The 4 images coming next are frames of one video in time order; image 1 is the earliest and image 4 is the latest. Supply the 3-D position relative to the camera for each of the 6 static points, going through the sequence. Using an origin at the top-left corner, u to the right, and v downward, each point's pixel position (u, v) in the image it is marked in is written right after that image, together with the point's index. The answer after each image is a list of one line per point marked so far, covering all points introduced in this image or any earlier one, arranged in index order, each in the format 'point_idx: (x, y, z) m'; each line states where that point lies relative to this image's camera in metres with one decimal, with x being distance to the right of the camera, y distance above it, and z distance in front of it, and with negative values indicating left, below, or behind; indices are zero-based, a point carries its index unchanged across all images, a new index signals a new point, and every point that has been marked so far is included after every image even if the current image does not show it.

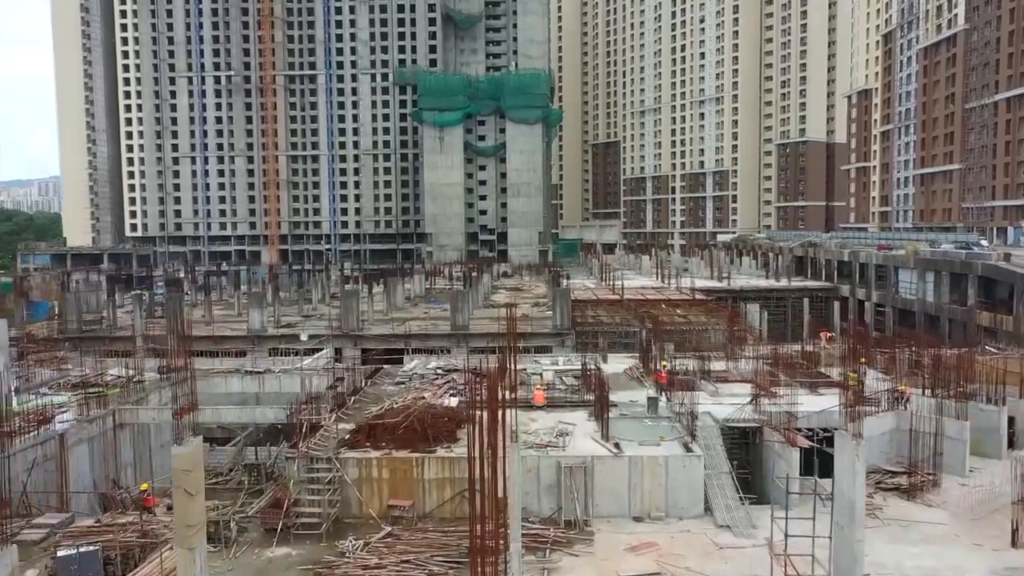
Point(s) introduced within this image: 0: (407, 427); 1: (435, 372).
0: (-1.9, -2.5, +14.3) m
1: (-1.9, -2.1, +19.7) m
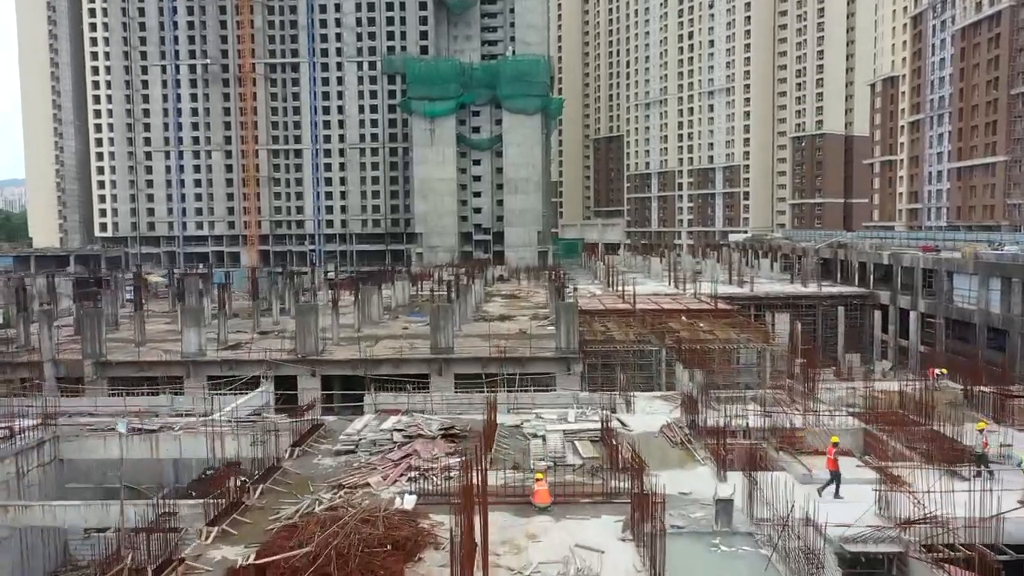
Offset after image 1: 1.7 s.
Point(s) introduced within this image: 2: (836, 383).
0: (-2.1, -3.0, +8.5) m
1: (-2.1, -2.5, +13.9) m
2: (+7.4, -2.2, +18.2) m
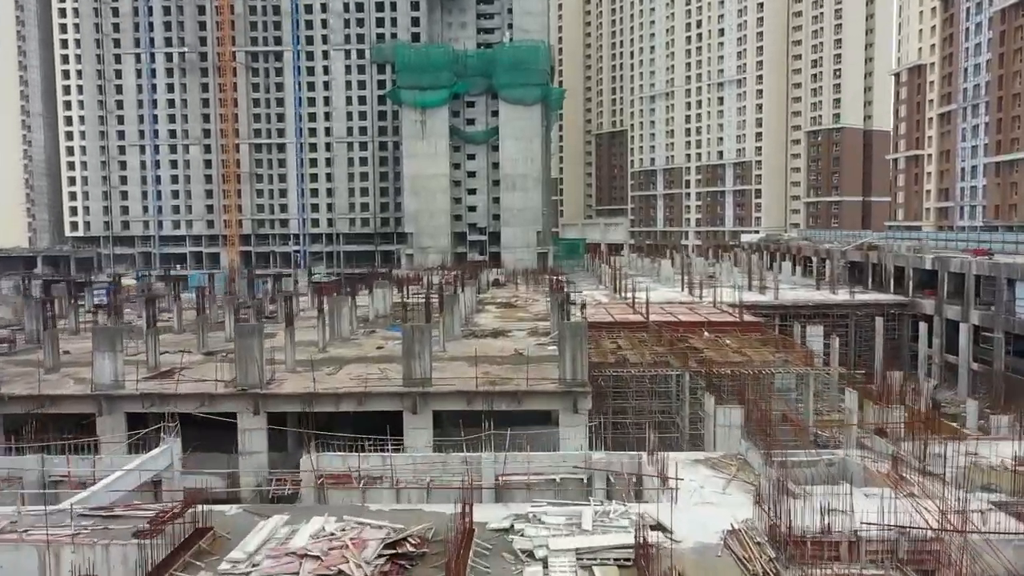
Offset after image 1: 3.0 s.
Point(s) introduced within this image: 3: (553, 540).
0: (-2.2, -3.4, +3.5) m
1: (-2.3, -2.9, +8.8) m
2: (+7.3, -2.6, +13.2) m
3: (+0.5, -2.9, +9.3) m
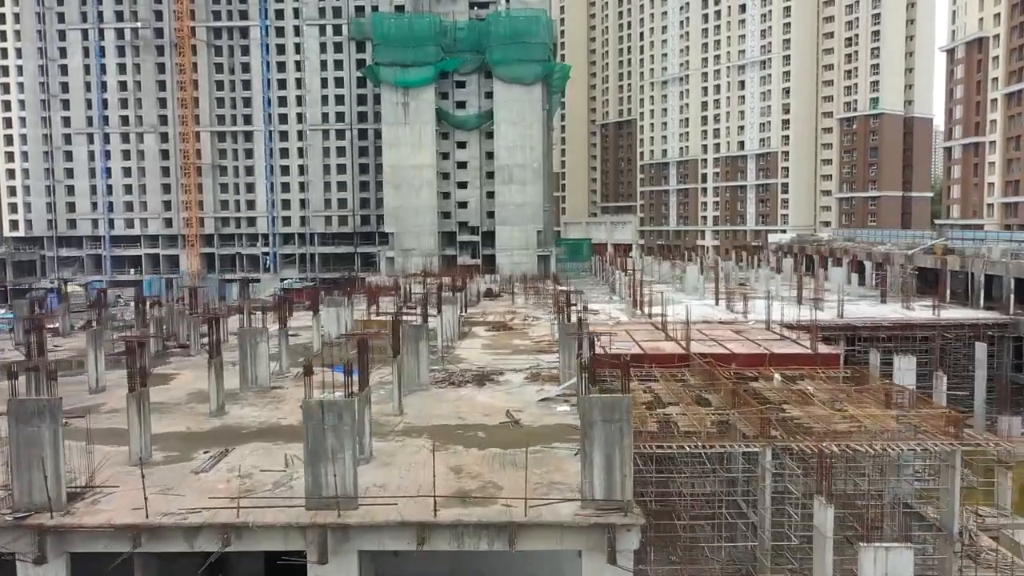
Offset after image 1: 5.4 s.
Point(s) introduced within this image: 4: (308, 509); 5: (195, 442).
0: (-2.4, -4.1, -5.4) m
1: (-2.4, -3.6, 0.0) m
2: (+7.1, -3.3, +4.3) m
3: (+0.4, -3.6, +0.4) m
4: (-2.9, -3.2, +11.5) m
5: (-6.2, -2.9, +15.2) m
